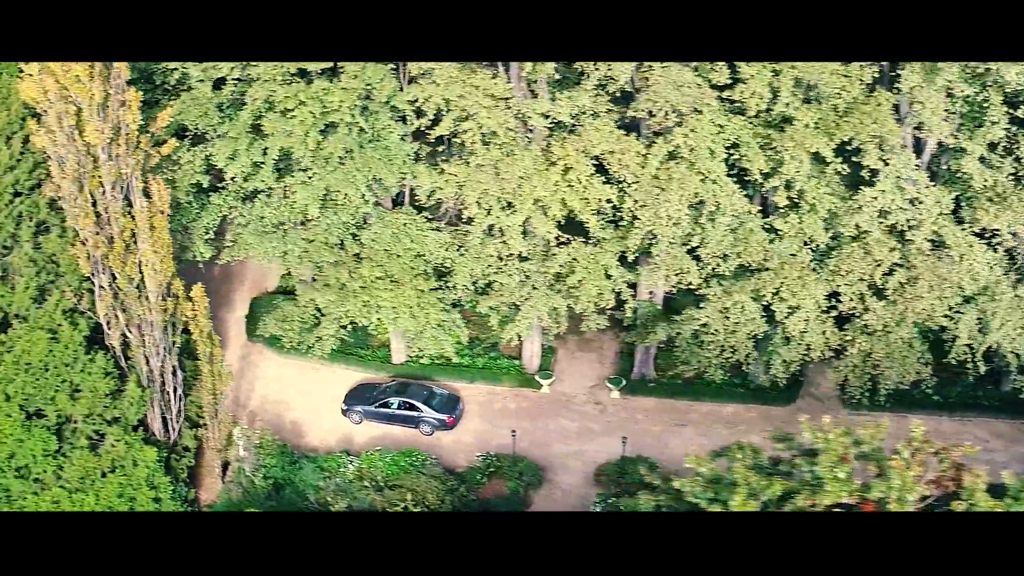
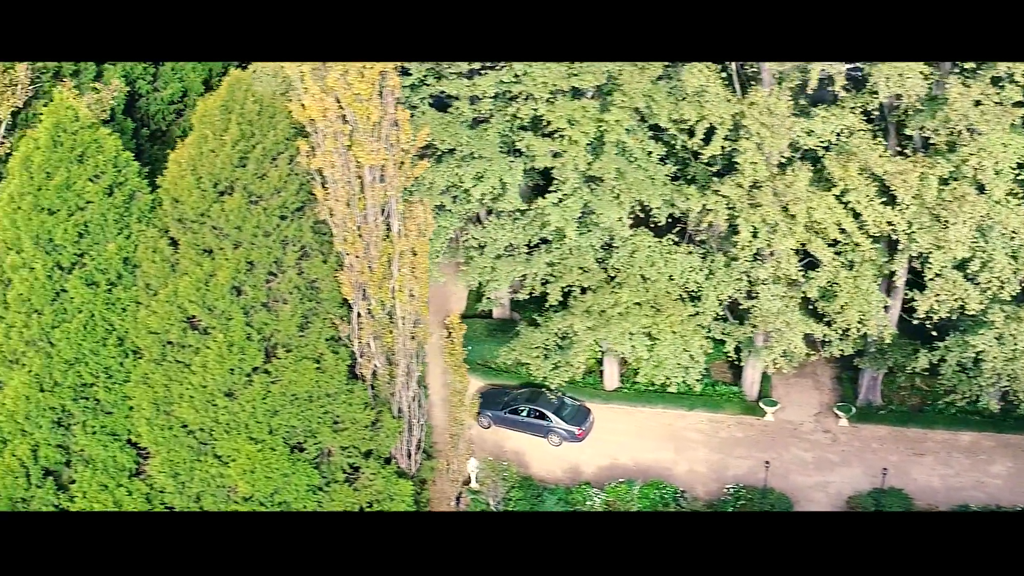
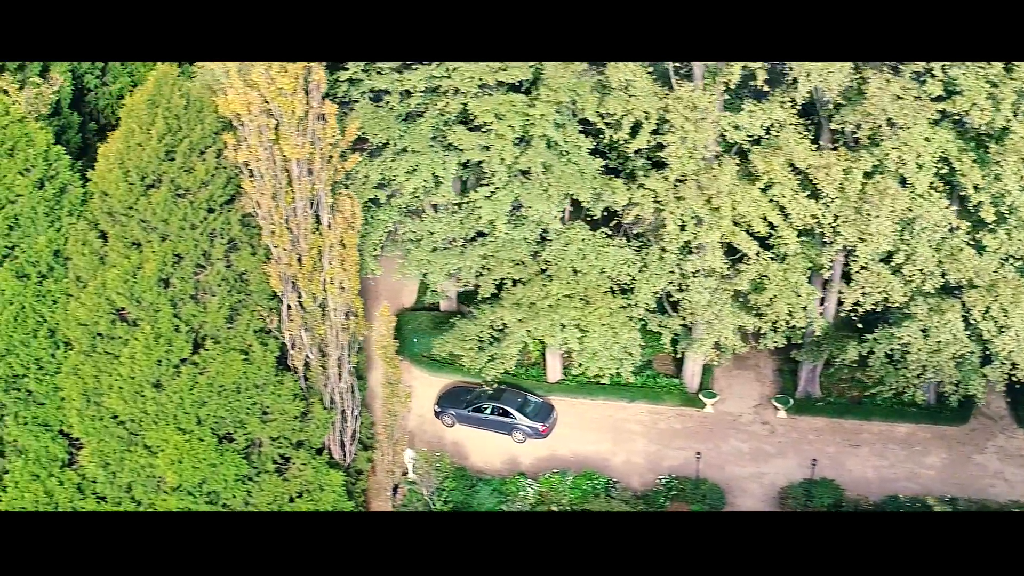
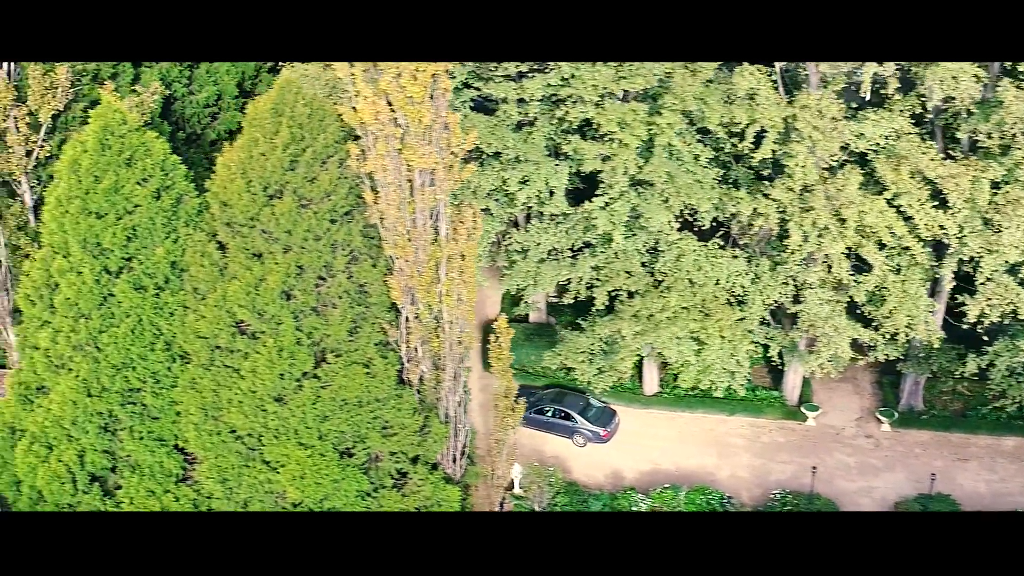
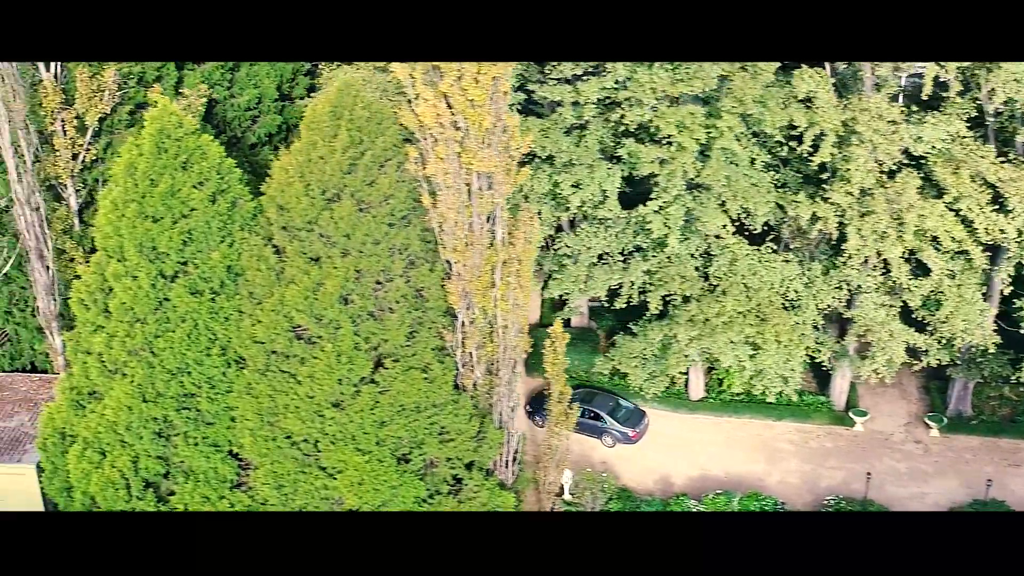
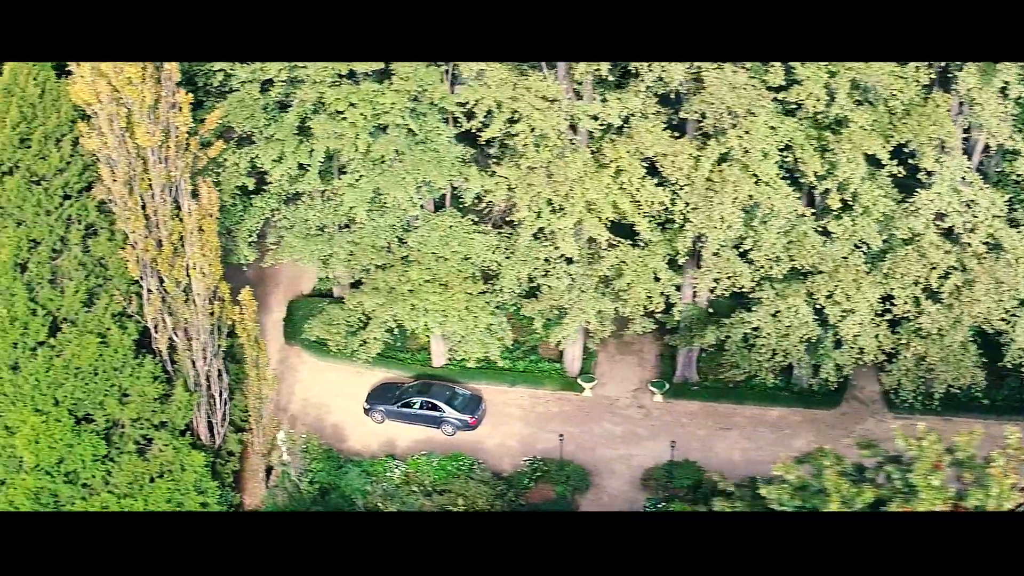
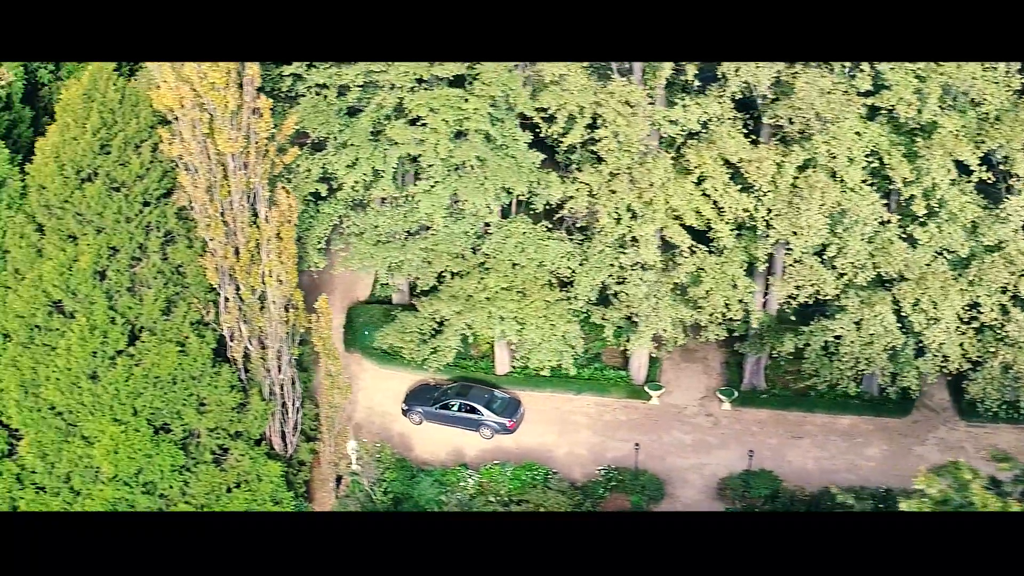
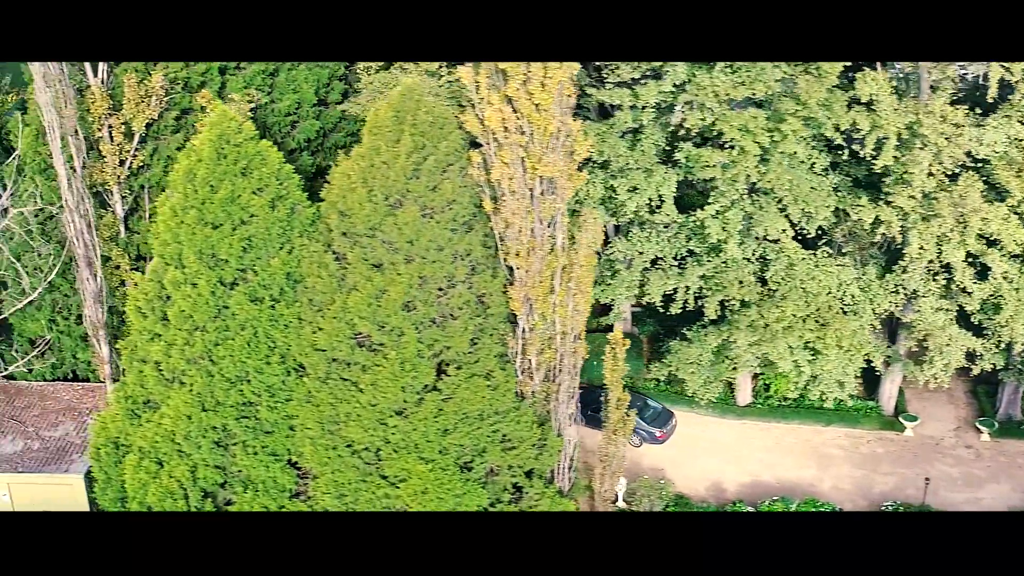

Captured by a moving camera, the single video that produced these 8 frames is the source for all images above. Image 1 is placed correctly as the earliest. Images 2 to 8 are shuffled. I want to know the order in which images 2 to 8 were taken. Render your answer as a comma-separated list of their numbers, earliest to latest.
6, 7, 3, 2, 4, 5, 8
